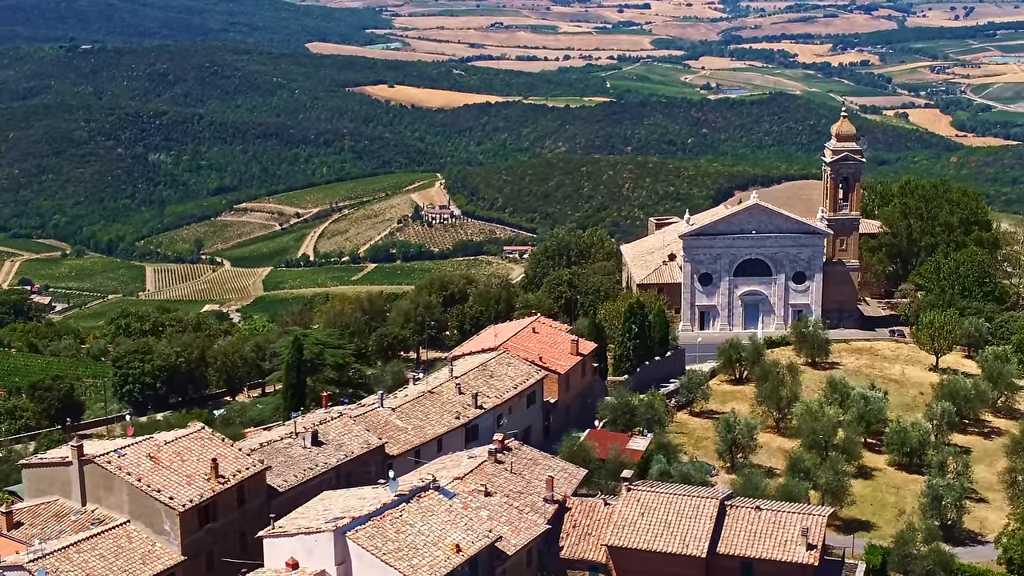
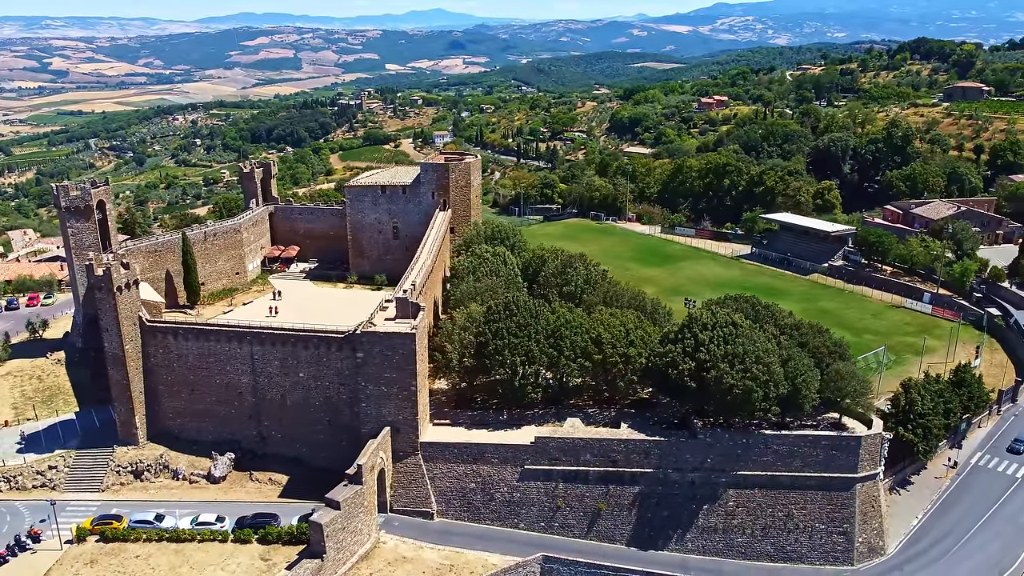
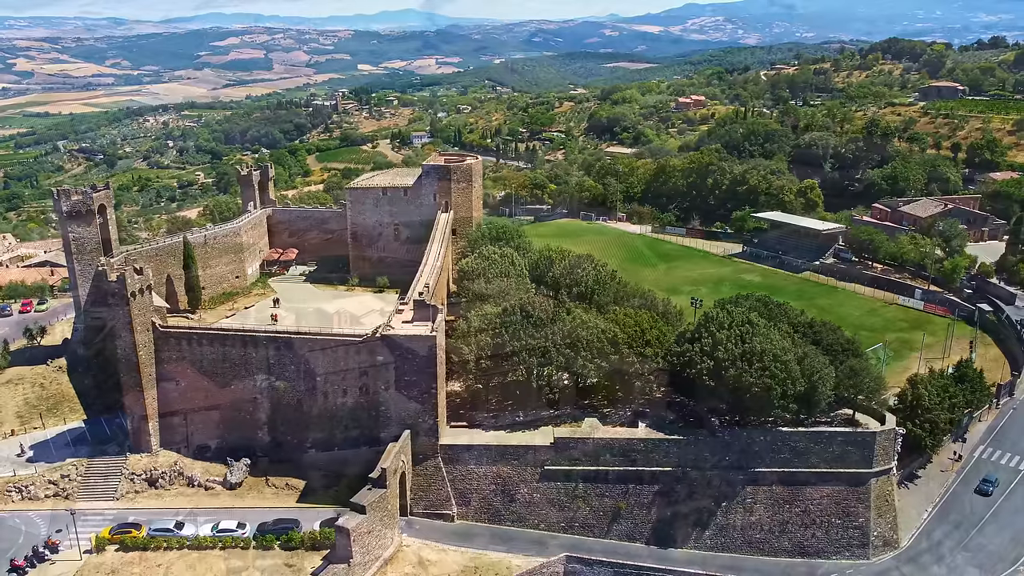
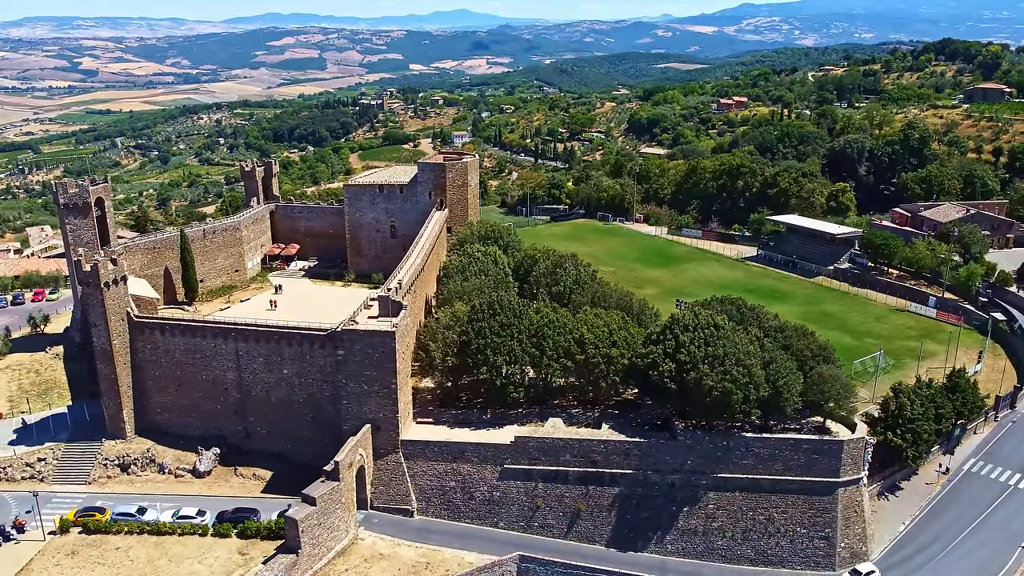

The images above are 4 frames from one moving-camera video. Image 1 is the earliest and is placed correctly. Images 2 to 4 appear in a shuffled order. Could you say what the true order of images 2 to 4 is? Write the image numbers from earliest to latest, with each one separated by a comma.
4, 2, 3
